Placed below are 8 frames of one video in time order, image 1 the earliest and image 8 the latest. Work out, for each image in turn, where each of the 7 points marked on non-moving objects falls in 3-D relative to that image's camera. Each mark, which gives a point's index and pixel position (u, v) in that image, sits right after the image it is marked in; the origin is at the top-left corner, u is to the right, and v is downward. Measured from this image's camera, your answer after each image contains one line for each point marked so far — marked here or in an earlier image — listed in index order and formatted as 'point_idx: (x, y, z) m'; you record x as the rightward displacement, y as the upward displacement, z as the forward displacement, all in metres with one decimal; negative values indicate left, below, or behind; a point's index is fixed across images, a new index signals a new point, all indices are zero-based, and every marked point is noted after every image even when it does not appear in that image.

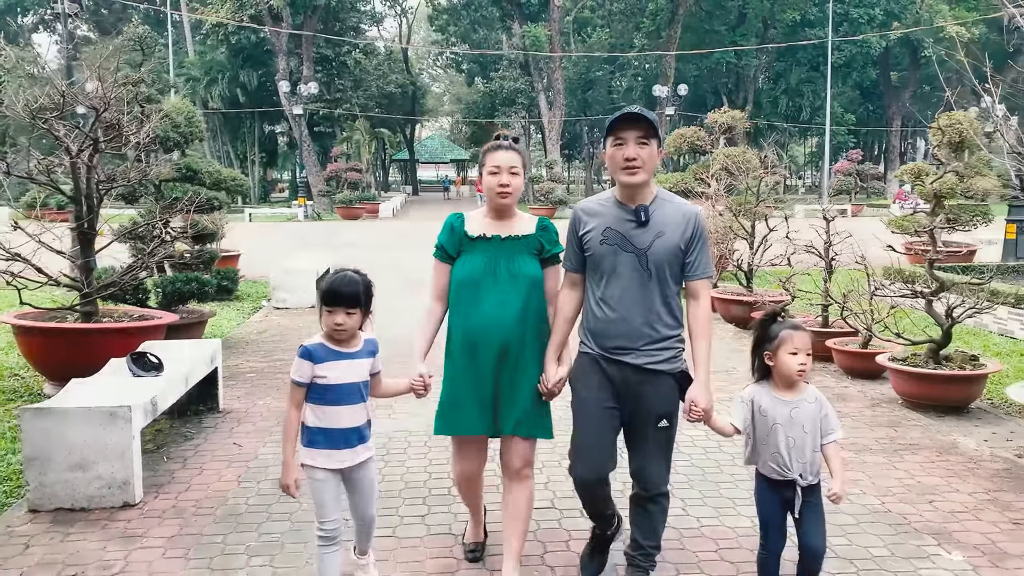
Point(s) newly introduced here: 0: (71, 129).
0: (-3.2, +1.1, +6.3) m
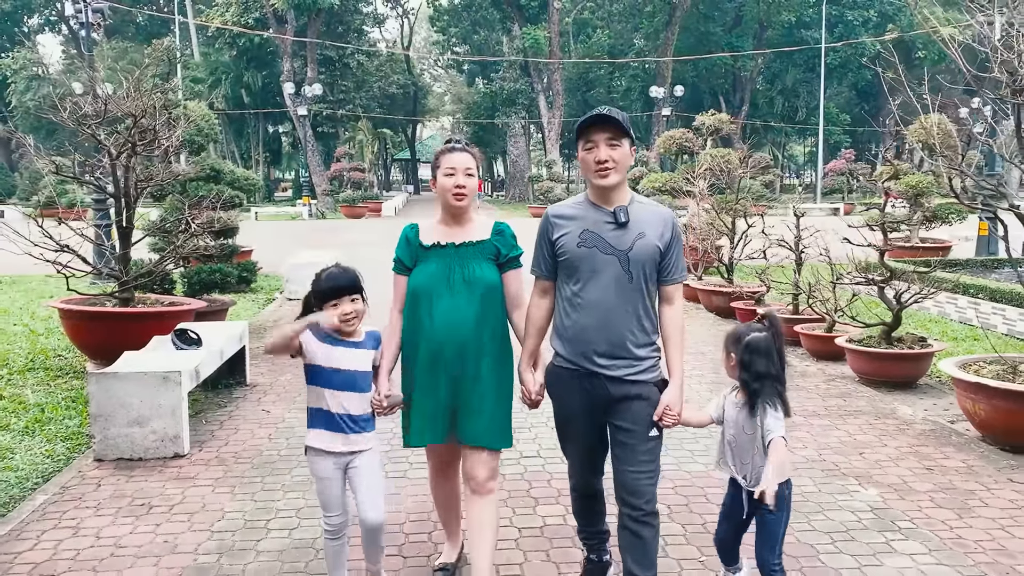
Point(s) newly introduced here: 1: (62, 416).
0: (-3.2, +1.2, +6.9) m
1: (-2.8, -0.8, +5.4) m
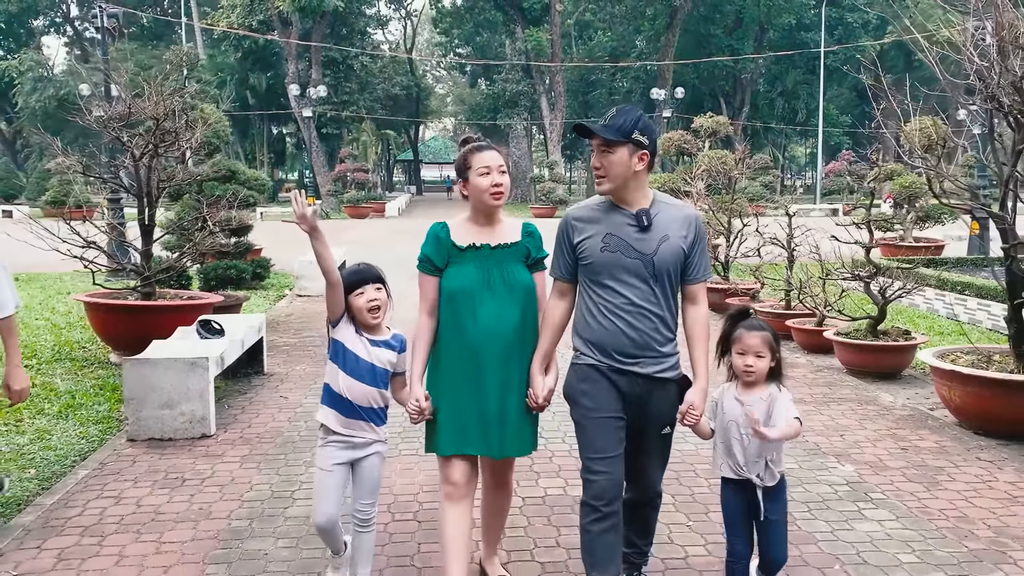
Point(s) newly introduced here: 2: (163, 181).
0: (-3.2, +1.3, +7.3) m
1: (-2.8, -0.7, +5.7) m
2: (-3.0, +0.9, +7.5) m
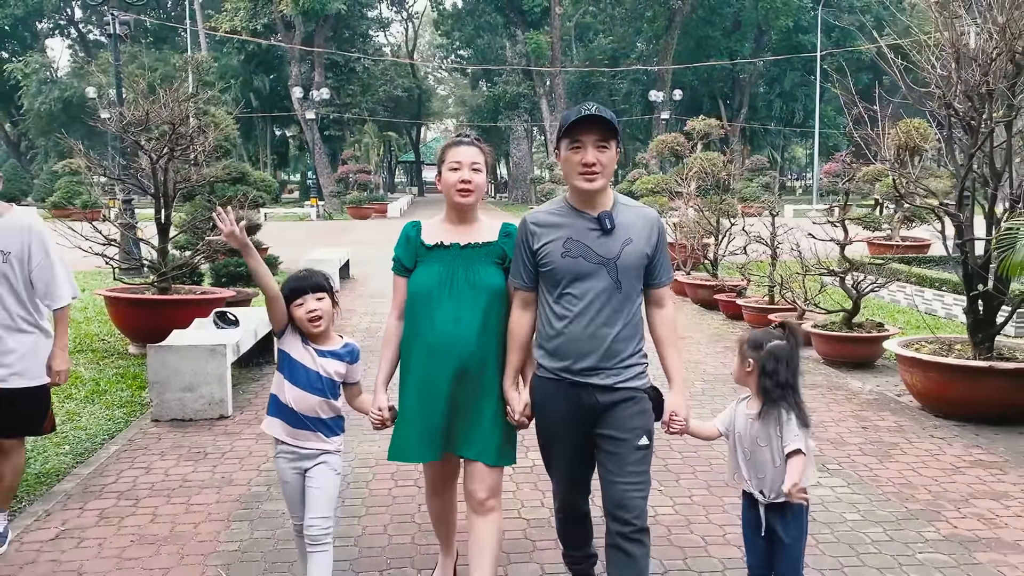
0: (-3.2, +1.3, +7.7) m
1: (-2.8, -0.7, +6.2) m
2: (-3.0, +1.0, +7.9) m
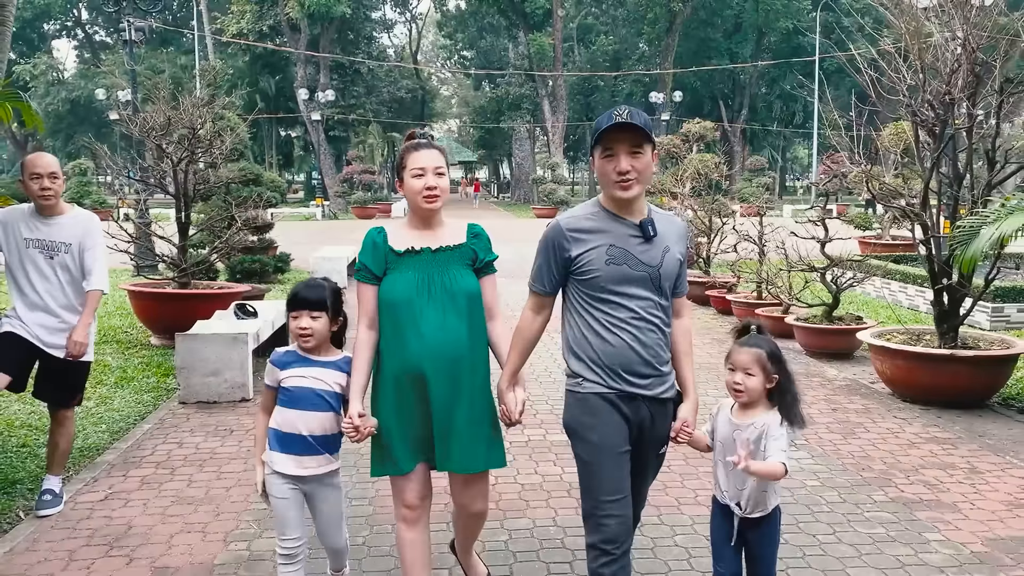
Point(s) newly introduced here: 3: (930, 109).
0: (-3.2, +1.4, +8.2) m
1: (-2.8, -0.7, +6.6) m
2: (-3.0, +1.0, +8.4) m
3: (+2.8, +1.2, +5.9) m
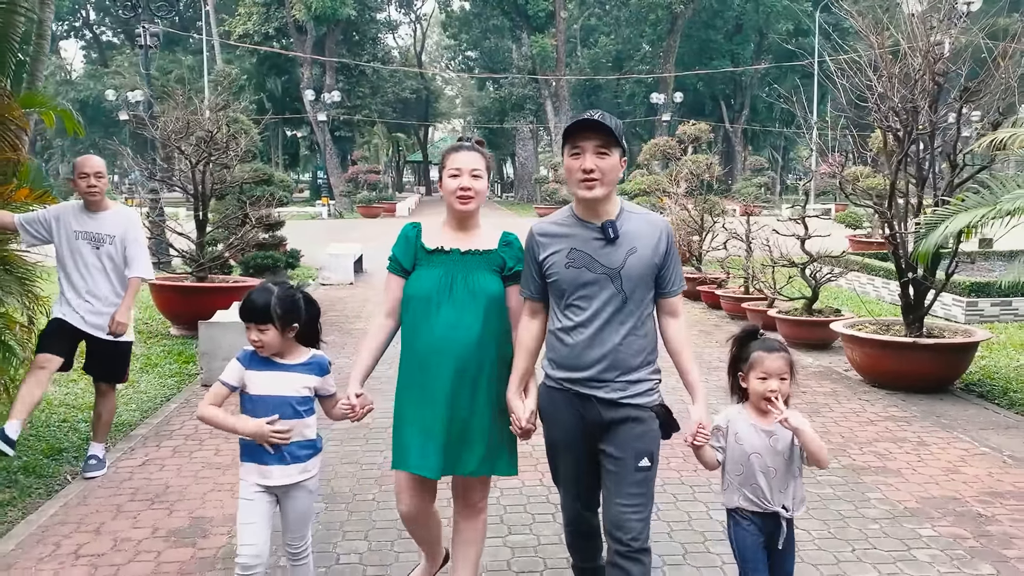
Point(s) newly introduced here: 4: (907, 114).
0: (-3.2, +1.4, +8.6) m
1: (-2.8, -0.6, +7.1) m
2: (-3.1, +1.1, +8.9) m
3: (+2.8, +1.3, +6.4) m
4: (+2.9, +1.3, +6.4) m
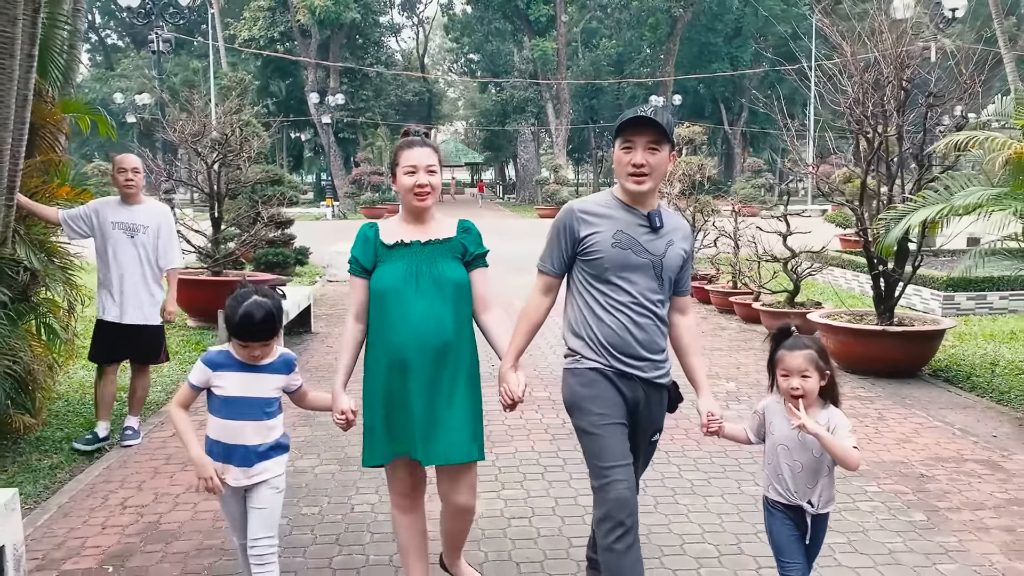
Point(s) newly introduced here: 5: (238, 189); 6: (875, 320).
0: (-3.2, +1.5, +9.1) m
1: (-2.9, -0.5, +7.6) m
2: (-3.1, +1.1, +9.3) m
3: (+2.8, +1.3, +6.9) m
4: (+2.9, +1.3, +6.8) m
5: (-3.1, +1.1, +9.9) m
6: (+2.9, -0.3, +7.0) m
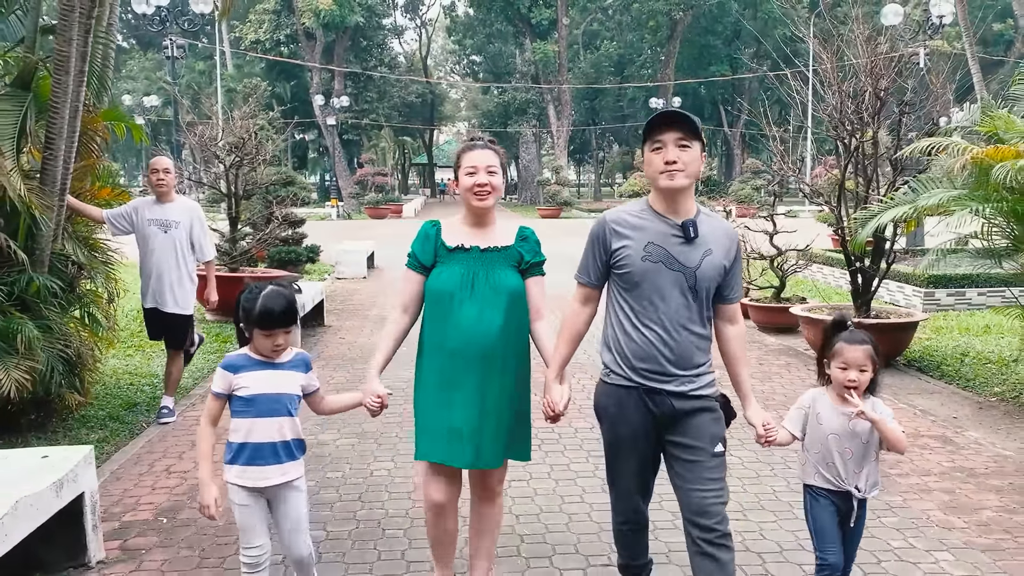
0: (-3.2, +1.5, +9.6) m
1: (-2.9, -0.5, +8.1) m
2: (-3.1, +1.2, +9.8) m
3: (+2.8, +1.4, +7.3) m
4: (+2.9, +1.4, +7.3) m
5: (-3.1, +1.2, +10.4) m
6: (+3.0, -0.2, +7.5) m
